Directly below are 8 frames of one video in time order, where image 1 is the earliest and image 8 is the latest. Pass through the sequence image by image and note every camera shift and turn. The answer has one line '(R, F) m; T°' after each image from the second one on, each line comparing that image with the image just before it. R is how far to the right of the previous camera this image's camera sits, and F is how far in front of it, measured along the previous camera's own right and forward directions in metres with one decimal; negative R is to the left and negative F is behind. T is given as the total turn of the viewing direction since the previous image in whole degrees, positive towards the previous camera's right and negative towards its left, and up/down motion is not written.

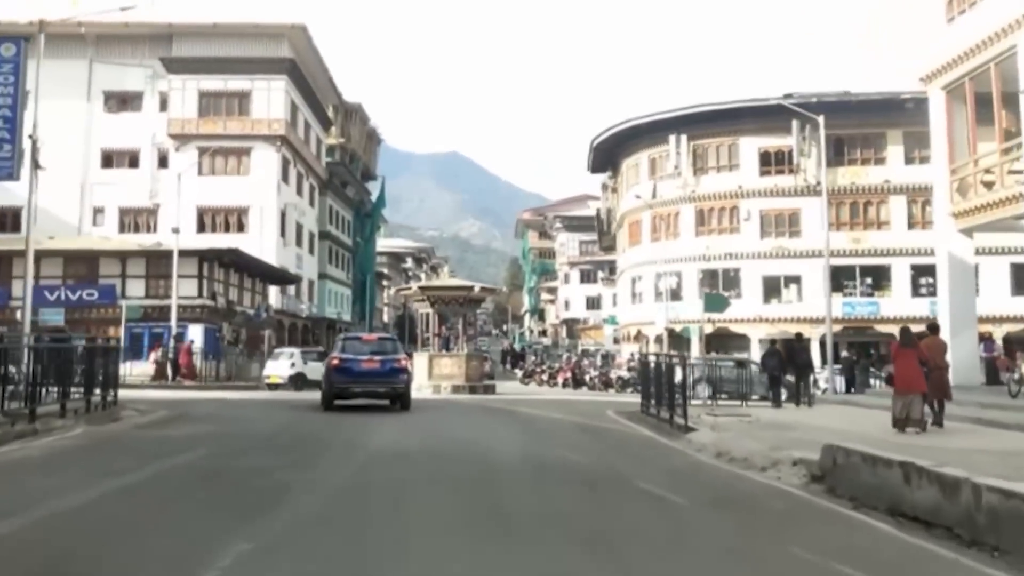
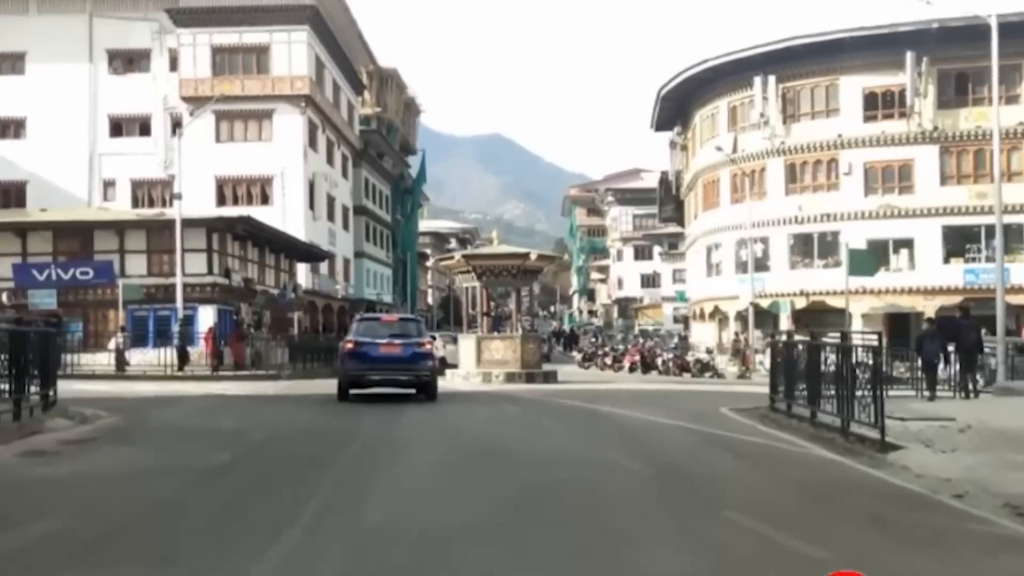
(-0.6, +7.2) m; -2°
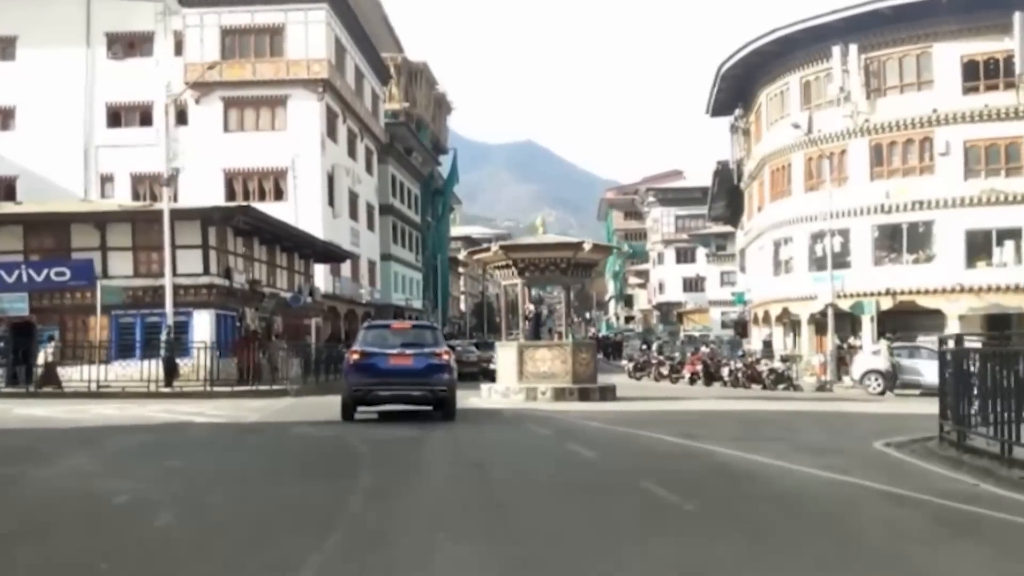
(-0.4, +5.7) m; -2°
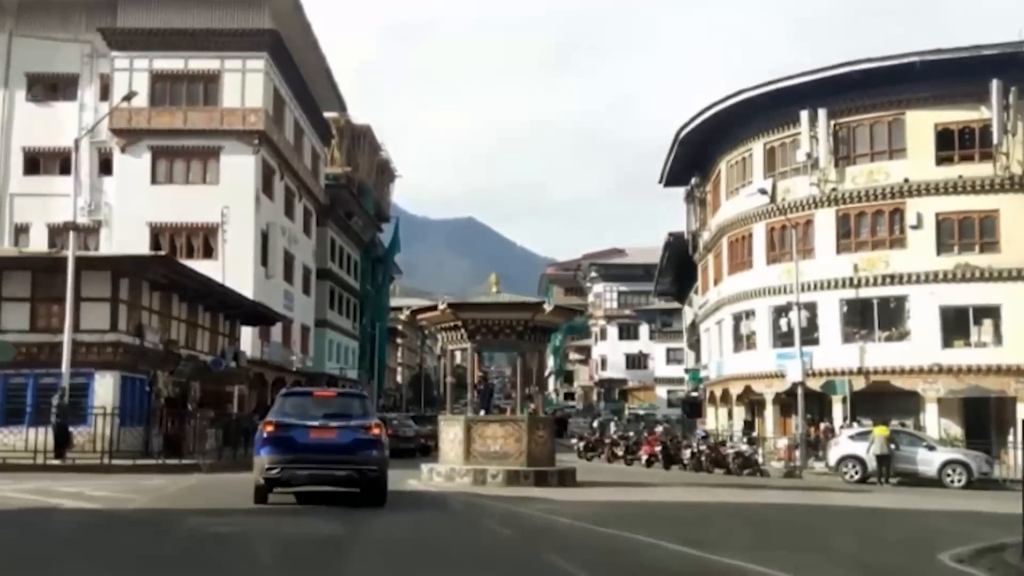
(-0.2, +3.3) m; +3°
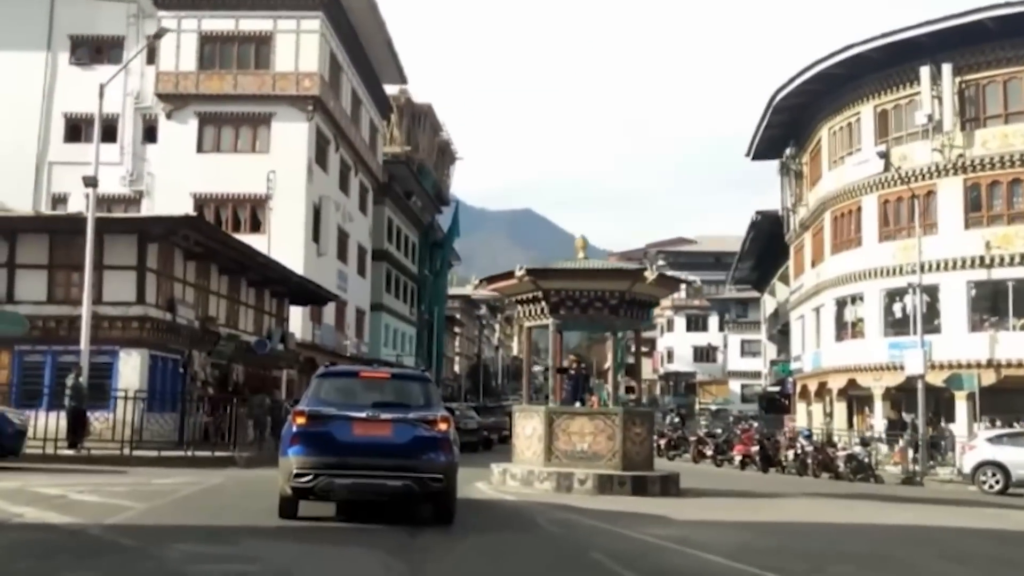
(-0.6, +4.2) m; -3°
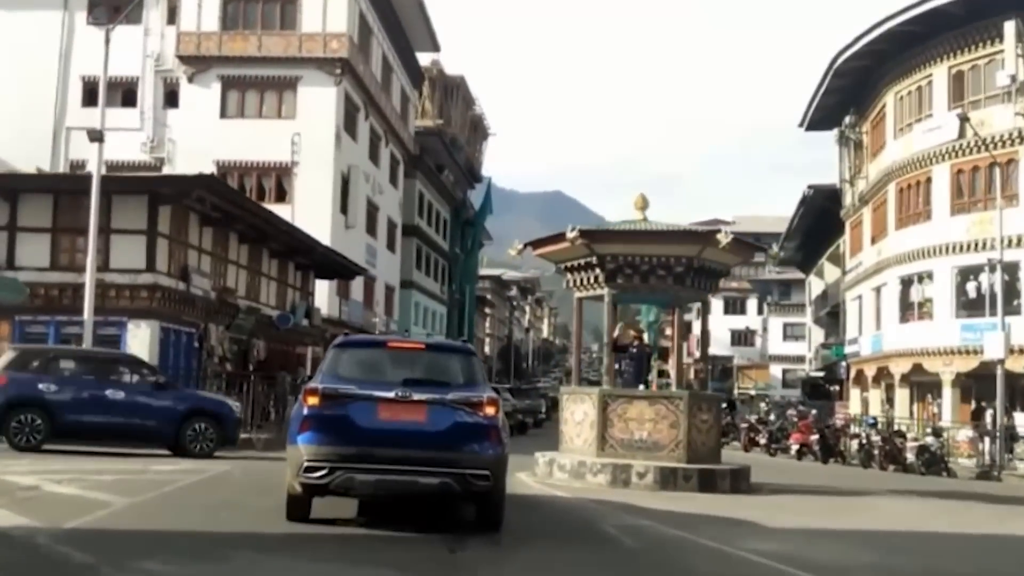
(-0.3, +2.4) m; -2°
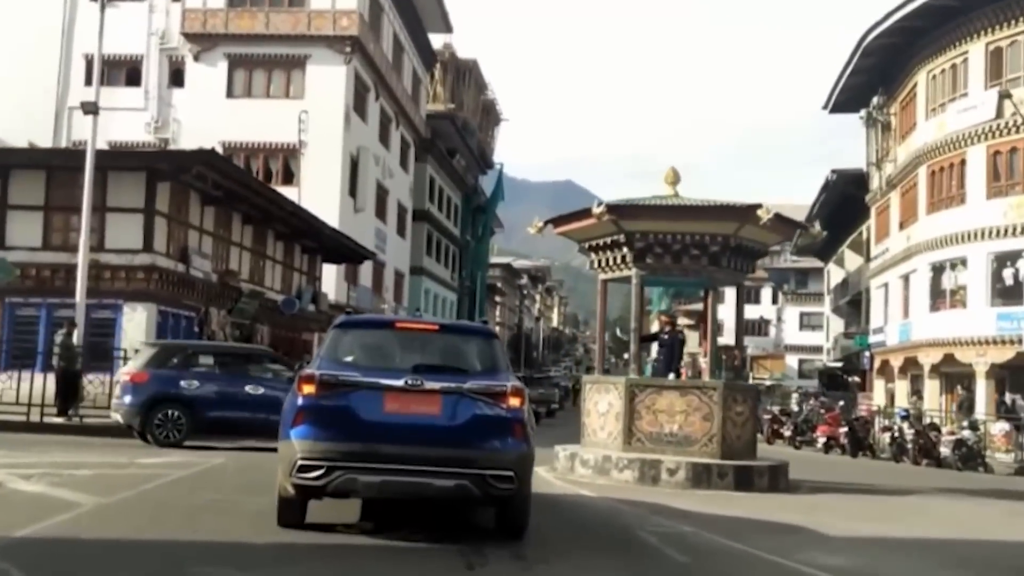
(-0.1, +1.3) m; -1°
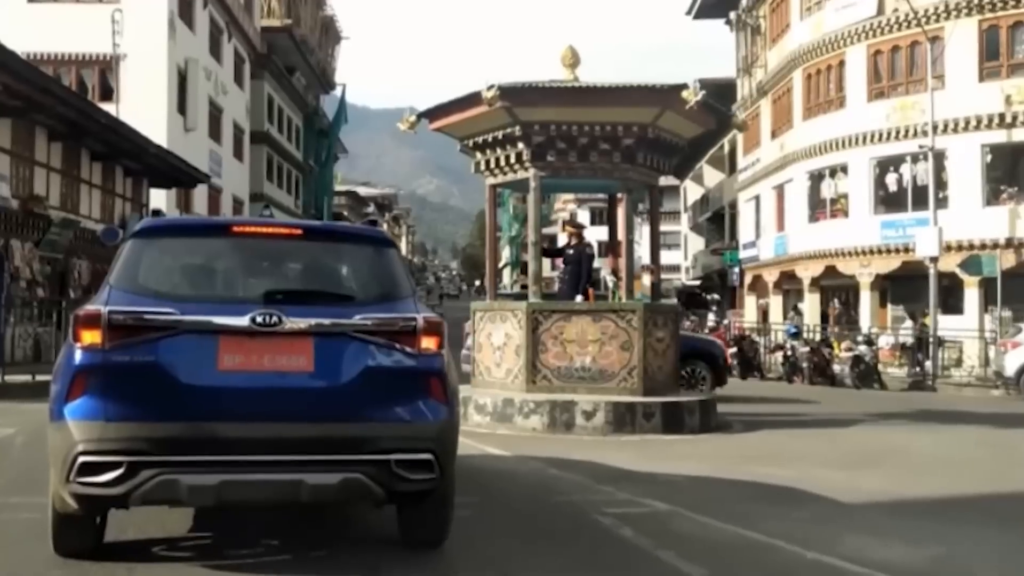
(-0.3, +3.0) m; +8°
